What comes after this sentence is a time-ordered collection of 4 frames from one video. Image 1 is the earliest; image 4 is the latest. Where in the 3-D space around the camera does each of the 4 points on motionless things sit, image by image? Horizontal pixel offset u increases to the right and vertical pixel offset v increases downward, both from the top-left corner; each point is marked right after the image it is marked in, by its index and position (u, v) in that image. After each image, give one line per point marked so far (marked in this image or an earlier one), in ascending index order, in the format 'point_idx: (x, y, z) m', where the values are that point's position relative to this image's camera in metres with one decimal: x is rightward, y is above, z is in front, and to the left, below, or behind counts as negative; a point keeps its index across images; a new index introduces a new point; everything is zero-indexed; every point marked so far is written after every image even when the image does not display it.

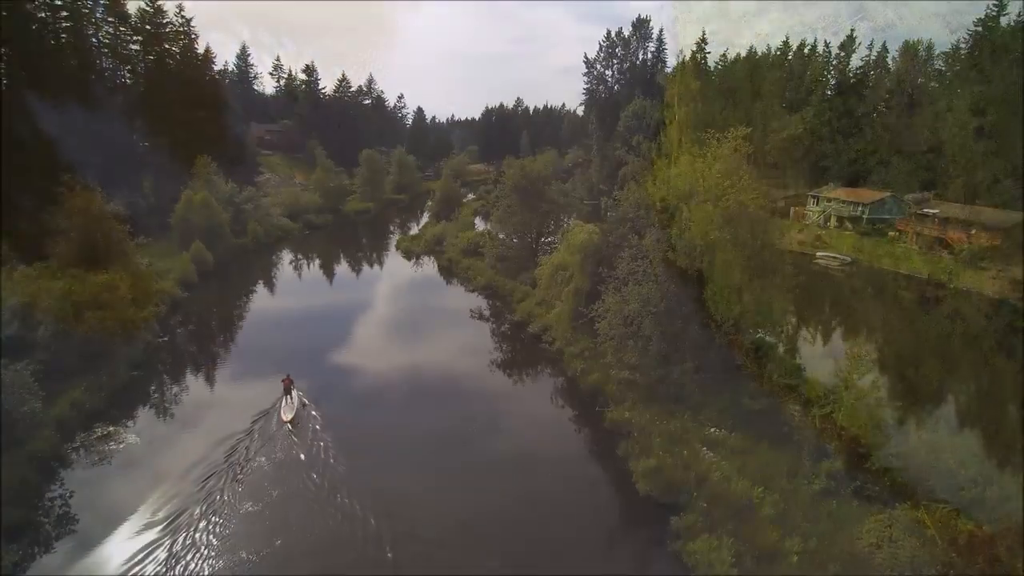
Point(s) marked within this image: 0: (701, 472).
0: (+4.8, -4.8, +14.4) m
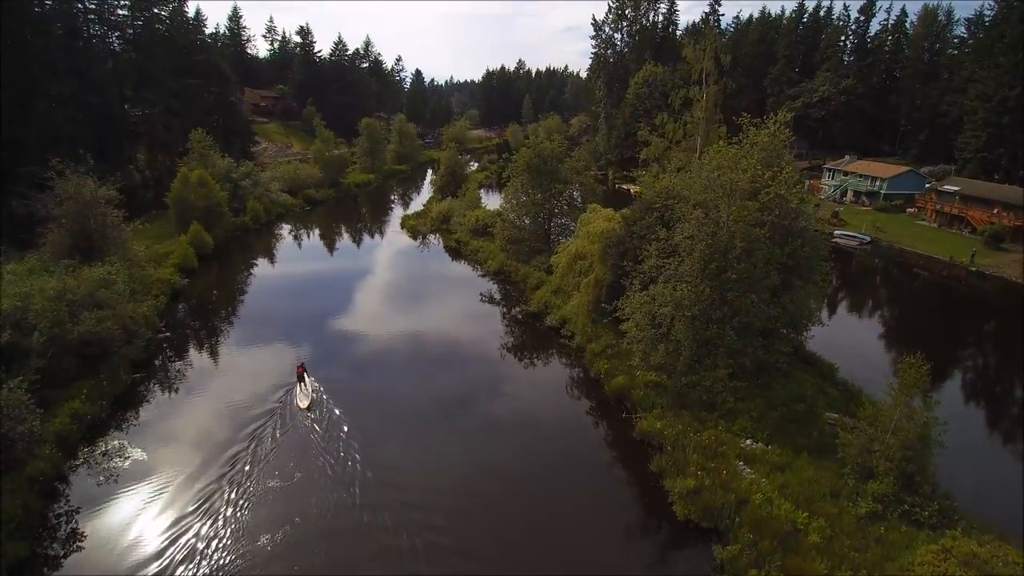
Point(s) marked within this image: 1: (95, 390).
0: (+5.5, -5.0, +13.7) m
1: (-13.1, -3.3, +17.5) m
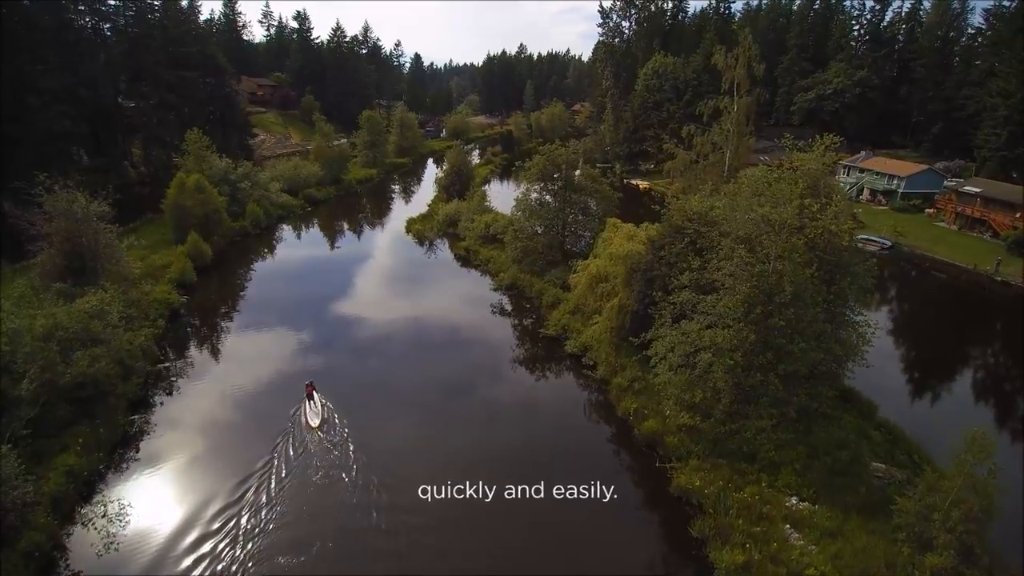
0: (+6.2, -6.2, +12.7) m
1: (-12.4, -4.4, +16.4) m
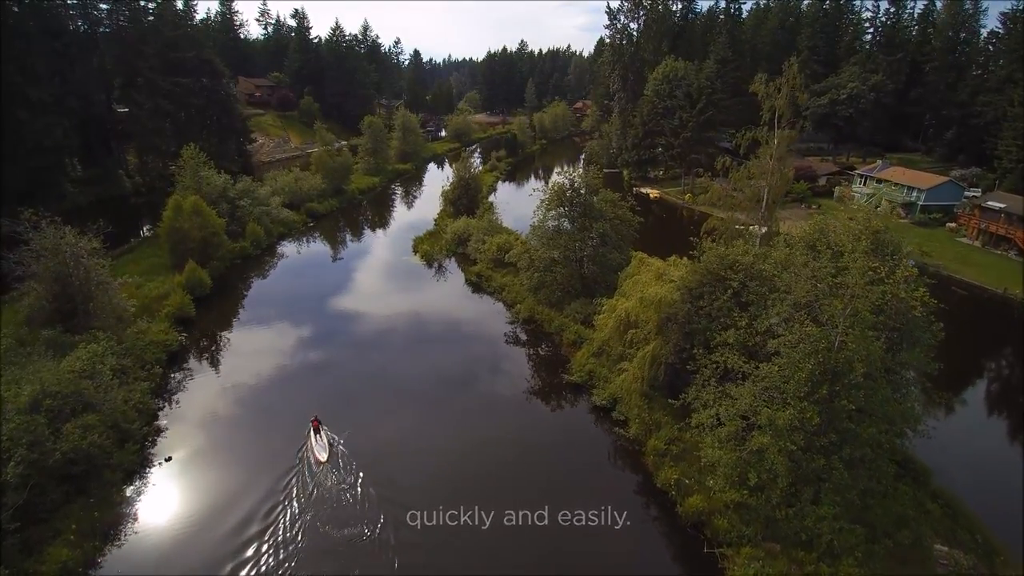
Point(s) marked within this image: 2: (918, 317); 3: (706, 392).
0: (+7.1, -8.0, +11.4) m
1: (-11.5, -6.1, +15.0) m
2: (+11.0, -0.8, +15.2) m
3: (+5.6, -3.0, +15.9) m
